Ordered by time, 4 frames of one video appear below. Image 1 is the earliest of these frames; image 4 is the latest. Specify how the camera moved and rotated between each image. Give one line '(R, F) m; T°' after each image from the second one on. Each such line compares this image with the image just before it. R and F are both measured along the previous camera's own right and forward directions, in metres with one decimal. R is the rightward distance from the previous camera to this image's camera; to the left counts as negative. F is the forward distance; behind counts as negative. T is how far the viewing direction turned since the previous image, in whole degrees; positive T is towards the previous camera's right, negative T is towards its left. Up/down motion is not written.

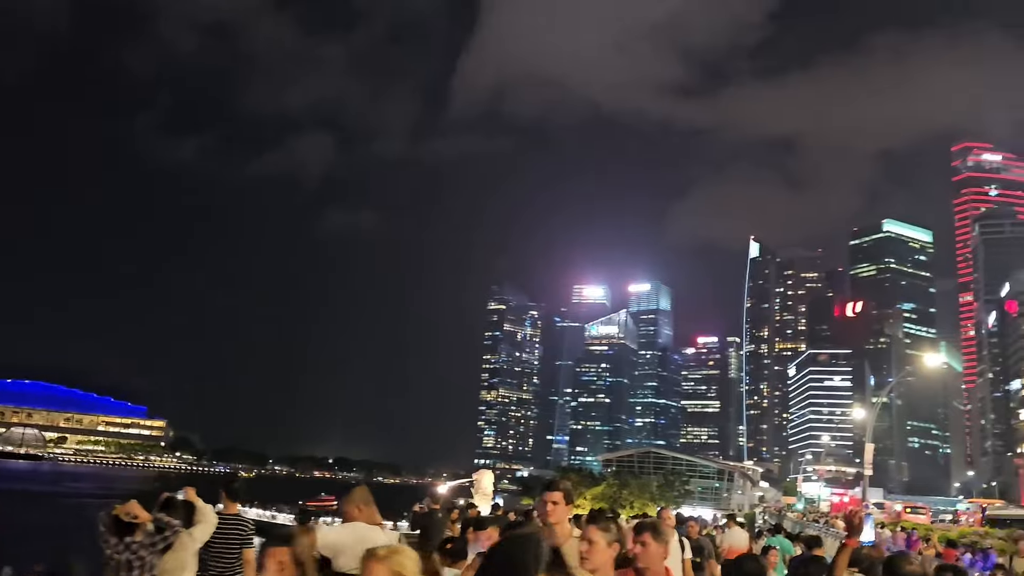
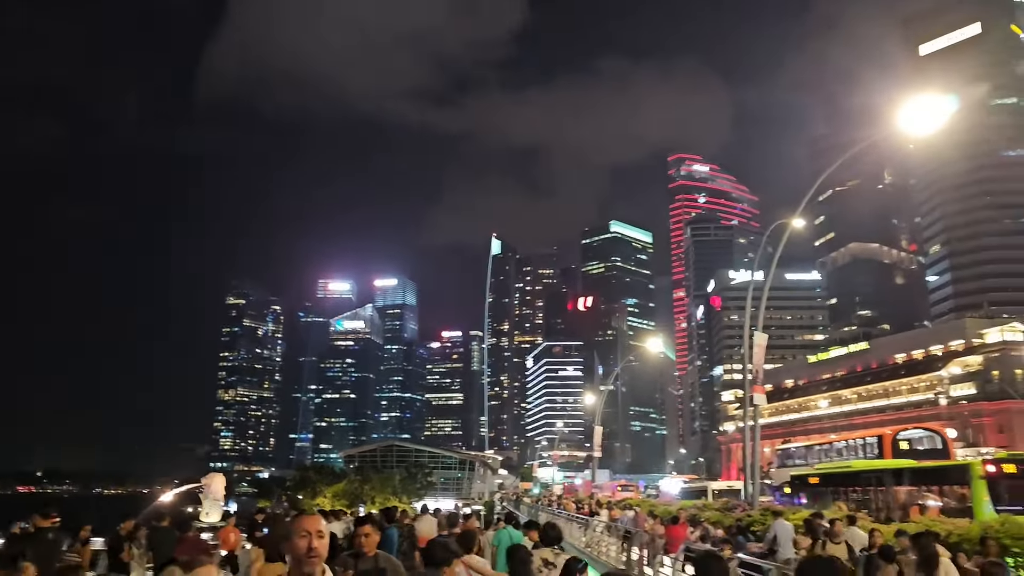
(+0.6, +1.6) m; +17°
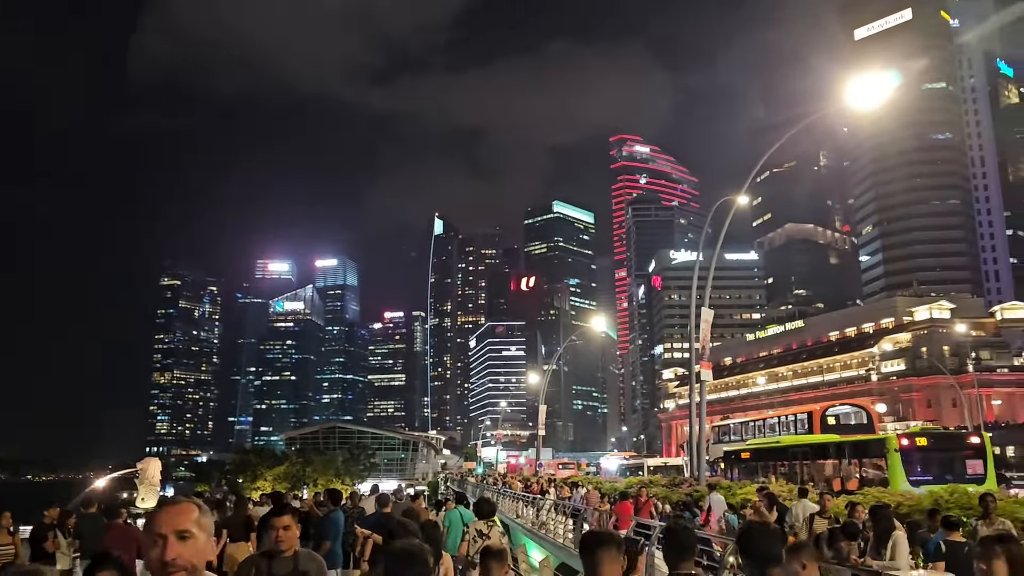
(-0.1, +0.4) m; +4°
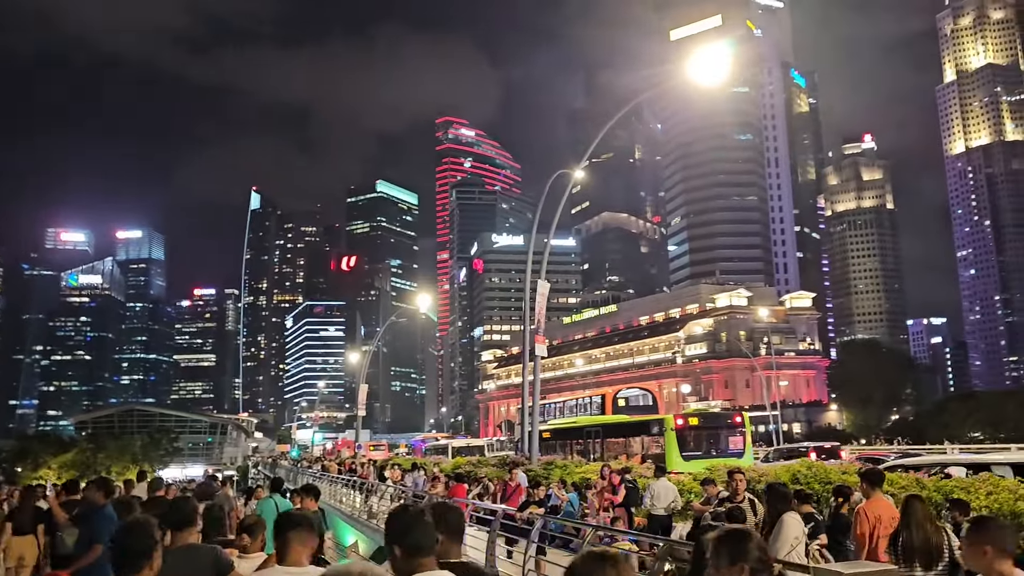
(-0.1, +1.4) m; +12°
